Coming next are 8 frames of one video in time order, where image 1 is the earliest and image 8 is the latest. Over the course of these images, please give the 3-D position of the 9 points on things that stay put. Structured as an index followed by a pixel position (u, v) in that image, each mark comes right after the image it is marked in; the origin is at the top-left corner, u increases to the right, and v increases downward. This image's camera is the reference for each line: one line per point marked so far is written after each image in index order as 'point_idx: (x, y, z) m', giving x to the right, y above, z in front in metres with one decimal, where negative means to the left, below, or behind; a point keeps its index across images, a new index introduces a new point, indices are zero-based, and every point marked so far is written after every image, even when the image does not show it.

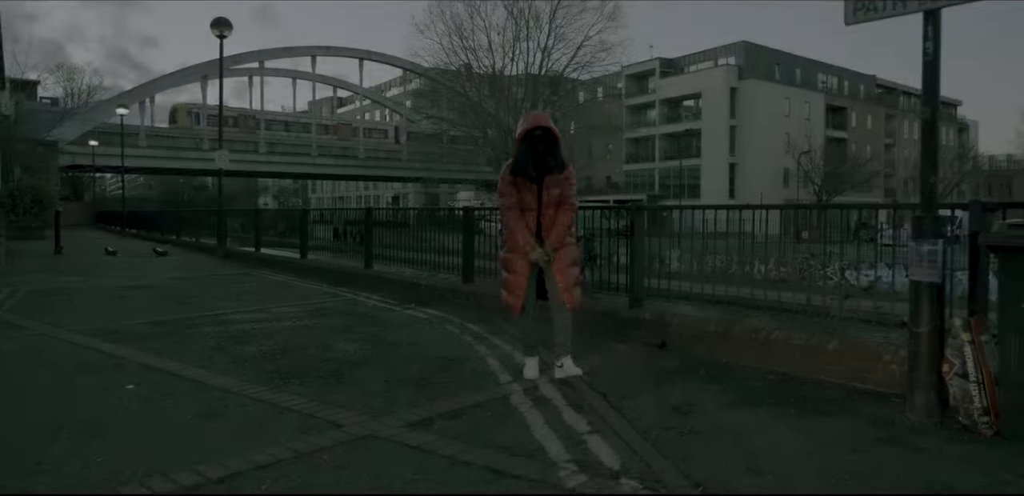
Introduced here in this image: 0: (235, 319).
0: (-3.0, -0.8, +8.5) m
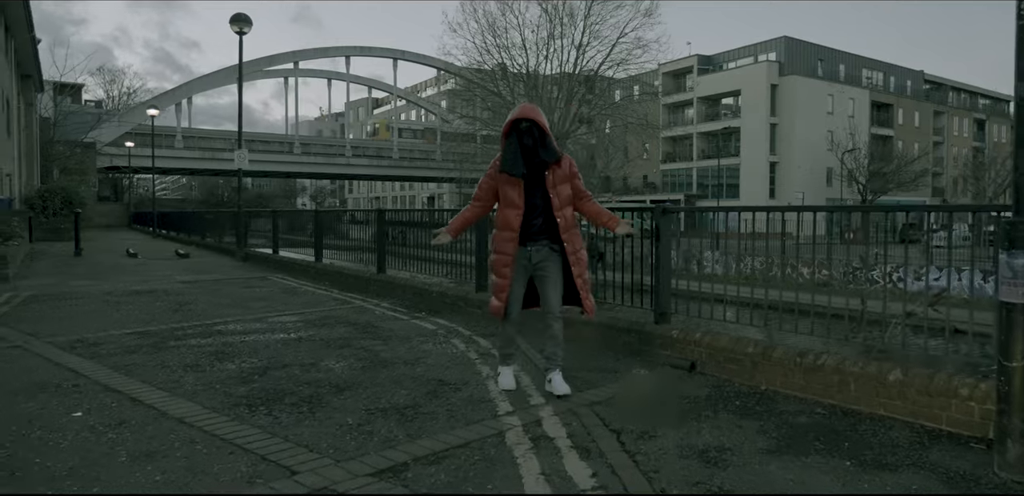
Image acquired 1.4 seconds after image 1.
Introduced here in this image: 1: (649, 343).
0: (-2.9, -0.8, +7.9) m
1: (+1.1, -0.8, +6.2) m
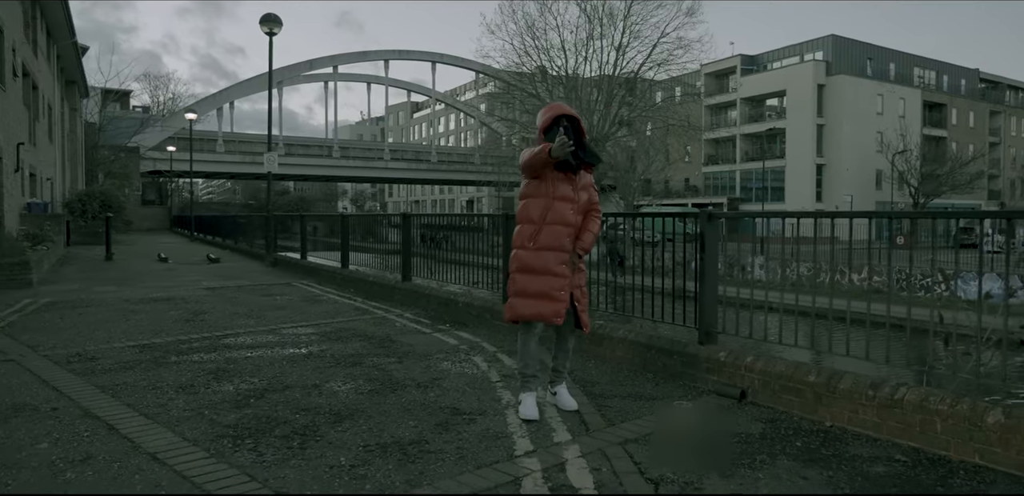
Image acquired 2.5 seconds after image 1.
0: (-2.6, -0.9, +7.3) m
1: (+1.3, -0.8, +5.4) m
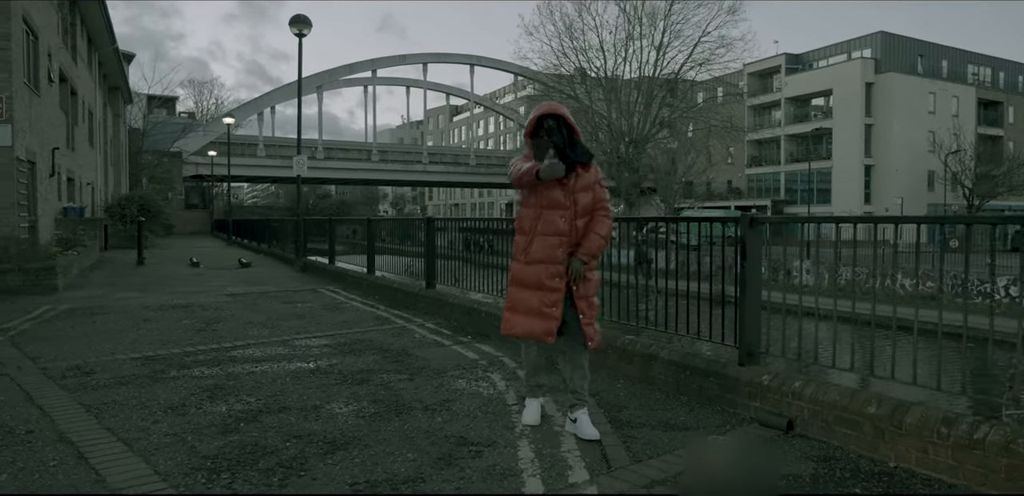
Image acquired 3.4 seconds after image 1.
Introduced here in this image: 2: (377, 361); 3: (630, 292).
0: (-2.4, -1.0, +6.9) m
1: (+1.4, -0.9, +4.8) m
2: (-1.1, -1.0, +6.6) m
3: (+1.0, -0.3, +6.4) m
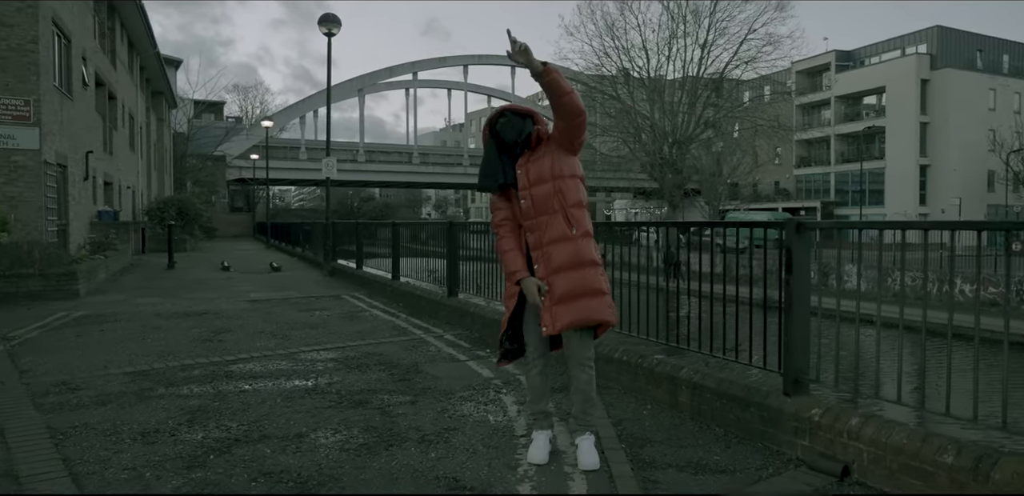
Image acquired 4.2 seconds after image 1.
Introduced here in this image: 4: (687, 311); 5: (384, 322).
0: (-2.2, -1.0, +6.4) m
1: (+1.4, -0.9, +4.1) m
2: (-1.0, -1.0, +6.1) m
3: (+1.1, -0.4, +5.7) m
4: (+1.2, -0.4, +5.4) m
5: (-1.5, -0.9, +9.5) m
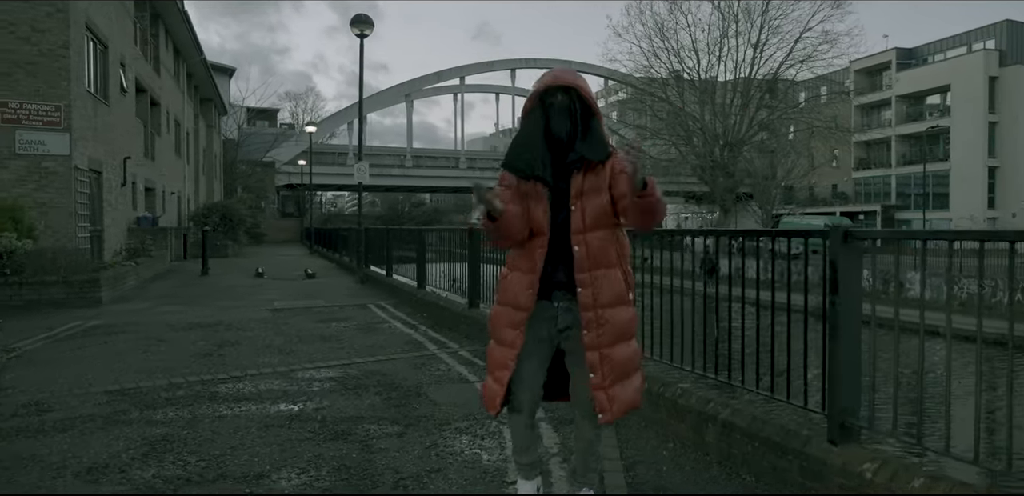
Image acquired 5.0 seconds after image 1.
0: (-2.2, -1.1, +5.9) m
1: (+1.3, -1.0, +3.4) m
2: (-1.0, -1.1, +5.5) m
3: (+1.1, -0.5, +4.9) m
4: (+1.2, -0.5, +4.7) m
5: (-1.3, -1.0, +8.9) m
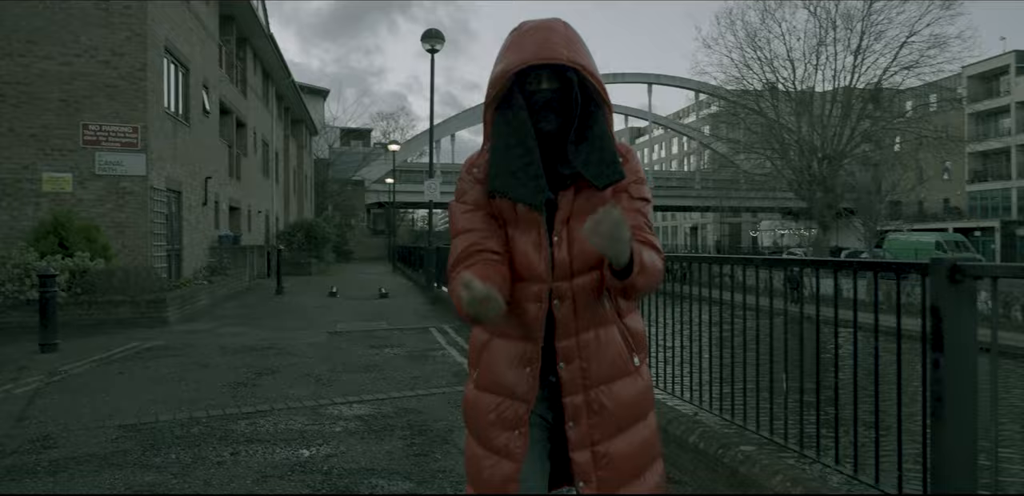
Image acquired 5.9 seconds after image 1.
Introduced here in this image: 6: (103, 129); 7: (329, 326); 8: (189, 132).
0: (-1.9, -1.3, +5.4) m
1: (+1.3, -1.1, +2.5) m
2: (-0.7, -1.3, +4.8) m
3: (+1.3, -0.6, +4.1) m
4: (+1.3, -0.6, +3.8) m
5: (-0.6, -1.2, +8.3) m
6: (-7.2, +2.1, +13.8) m
7: (-2.9, -1.2, +12.2) m
8: (-7.2, +2.6, +17.5) m
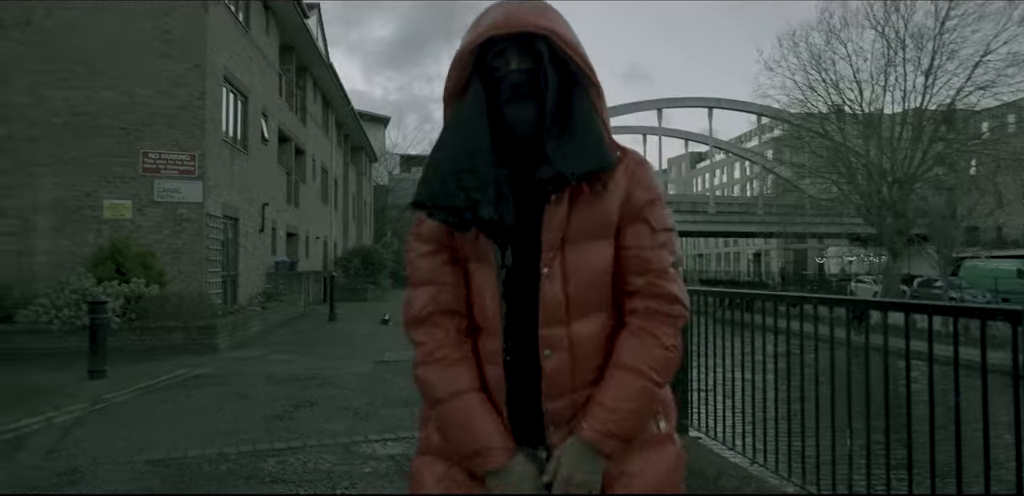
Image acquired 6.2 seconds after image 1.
0: (-1.6, -1.5, +5.2) m
1: (+1.3, -1.2, +2.0) m
2: (-0.5, -1.4, +4.5) m
3: (+1.4, -0.8, +3.6) m
4: (+1.5, -0.8, +3.4) m
5: (-0.2, -1.5, +7.9) m
6: (-6.3, +1.6, +14.1) m
7: (-2.1, -1.6, +12.0) m
8: (-6.0, +2.0, +17.8) m
